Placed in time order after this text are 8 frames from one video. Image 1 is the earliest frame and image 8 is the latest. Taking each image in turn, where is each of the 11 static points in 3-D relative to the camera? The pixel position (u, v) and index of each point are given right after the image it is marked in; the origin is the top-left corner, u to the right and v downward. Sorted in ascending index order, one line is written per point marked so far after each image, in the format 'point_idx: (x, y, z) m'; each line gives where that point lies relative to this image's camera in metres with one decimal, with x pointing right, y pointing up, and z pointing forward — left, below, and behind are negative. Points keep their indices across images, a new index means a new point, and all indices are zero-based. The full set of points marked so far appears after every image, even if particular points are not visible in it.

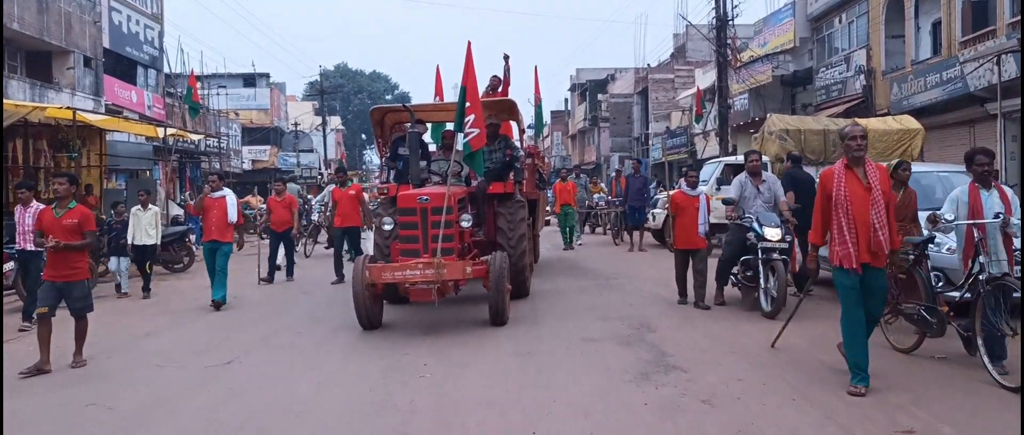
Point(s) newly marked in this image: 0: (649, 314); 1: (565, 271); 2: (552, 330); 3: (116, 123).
0: (+1.5, -1.1, +8.8) m
1: (+0.9, -0.9, +12.8) m
2: (+0.4, -1.1, +7.7) m
3: (-9.1, +2.2, +18.4) m
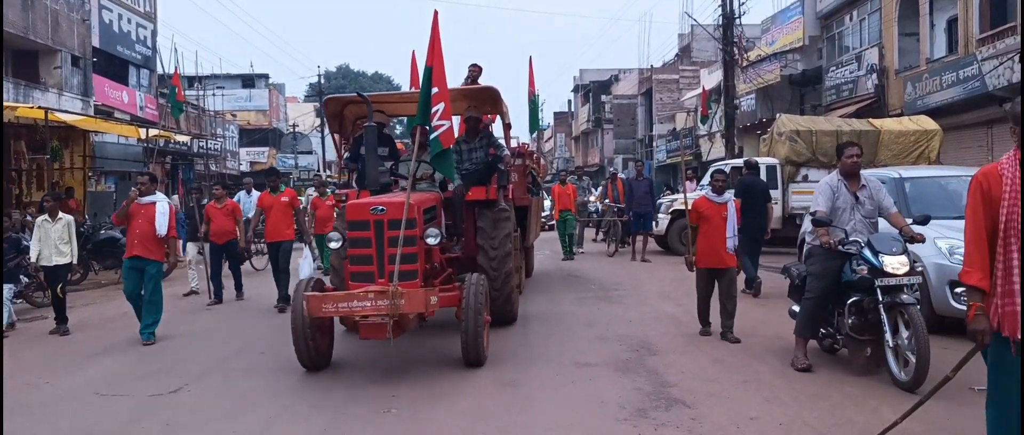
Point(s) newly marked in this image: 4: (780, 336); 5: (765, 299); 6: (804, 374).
0: (+1.4, -1.2, +8.0) m
1: (+0.8, -1.0, +12.0) m
2: (+0.2, -1.2, +6.9) m
3: (-9.2, +2.1, +17.7) m
4: (+2.6, -1.1, +7.8) m
5: (+3.2, -1.0, +10.0) m
6: (+2.3, -1.2, +6.2) m
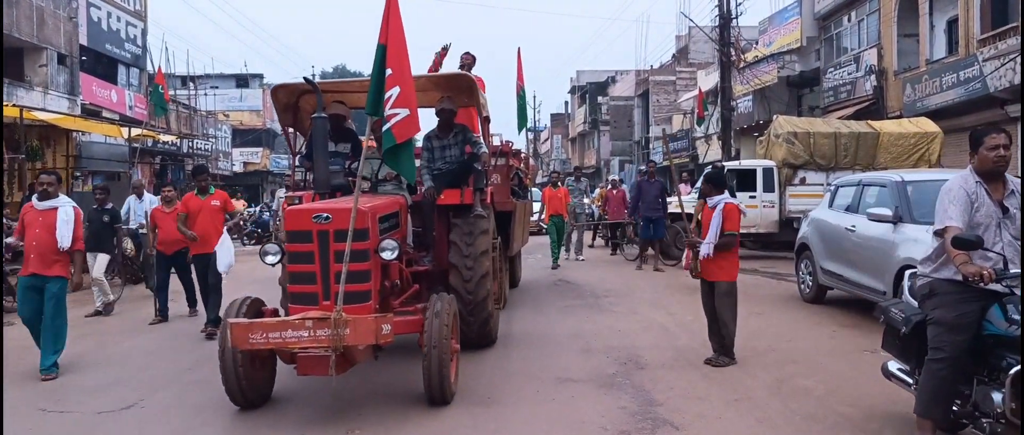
0: (+1.2, -1.2, +7.6) m
1: (+0.6, -1.1, +11.6) m
2: (+0.1, -1.2, +6.5) m
3: (-9.4, +2.0, +17.3) m
4: (+2.4, -1.2, +7.4) m
5: (+3.0, -1.1, +9.6) m
6: (+2.1, -1.3, +5.9) m
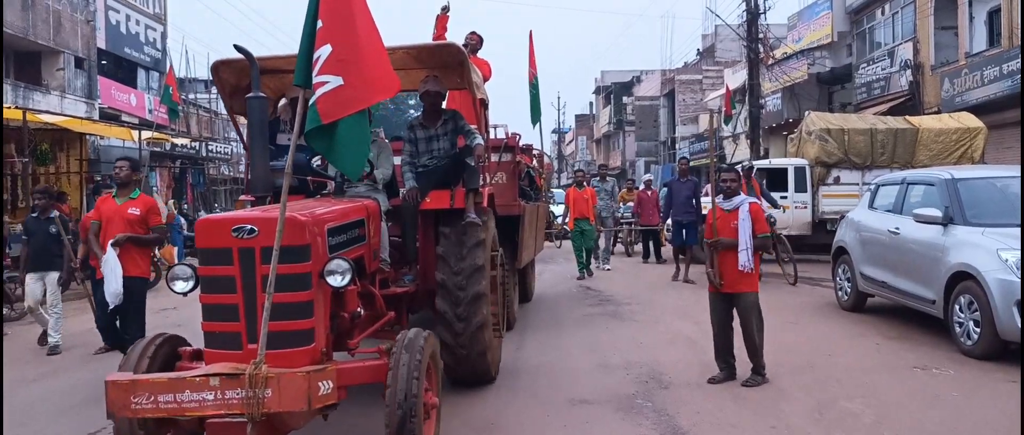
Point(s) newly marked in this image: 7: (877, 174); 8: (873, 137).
0: (+1.3, -1.3, +6.9) m
1: (+0.8, -1.1, +10.9) m
2: (+0.1, -1.3, +5.9) m
3: (-9.0, +1.9, +16.9) m
4: (+2.5, -1.2, +6.7) m
5: (+3.1, -1.1, +8.9) m
6: (+2.1, -1.3, +5.1) m
7: (+6.7, +0.8, +14.8) m
8: (+6.6, +1.5, +14.7) m
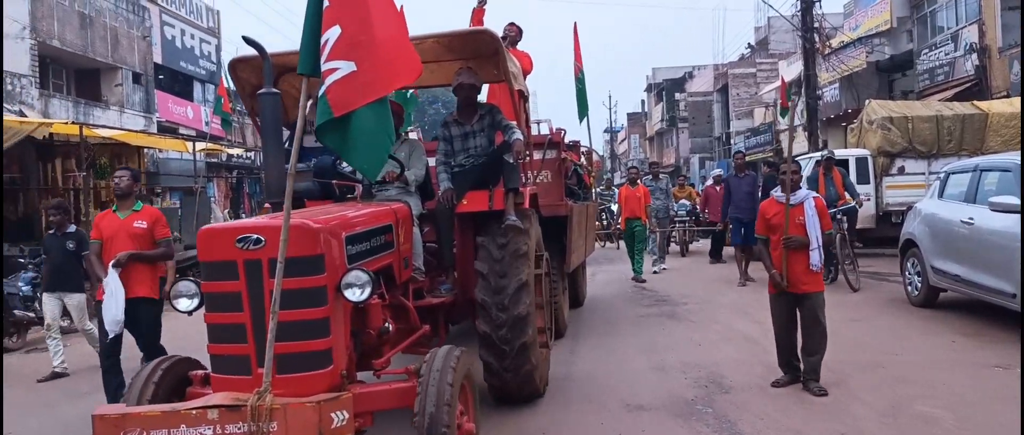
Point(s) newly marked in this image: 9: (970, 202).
0: (+1.7, -1.2, +6.6) m
1: (+1.5, -1.1, +10.6) m
2: (+0.5, -1.3, +5.6) m
3: (-8.0, +1.7, +17.3) m
4: (+2.9, -1.1, +6.3) m
5: (+3.7, -1.0, +8.4) m
6: (+2.4, -1.2, +4.8) m
7: (+7.6, +1.0, +14.0) m
8: (+7.5, +1.6, +14.0) m
9: (+4.4, +0.1, +7.8) m
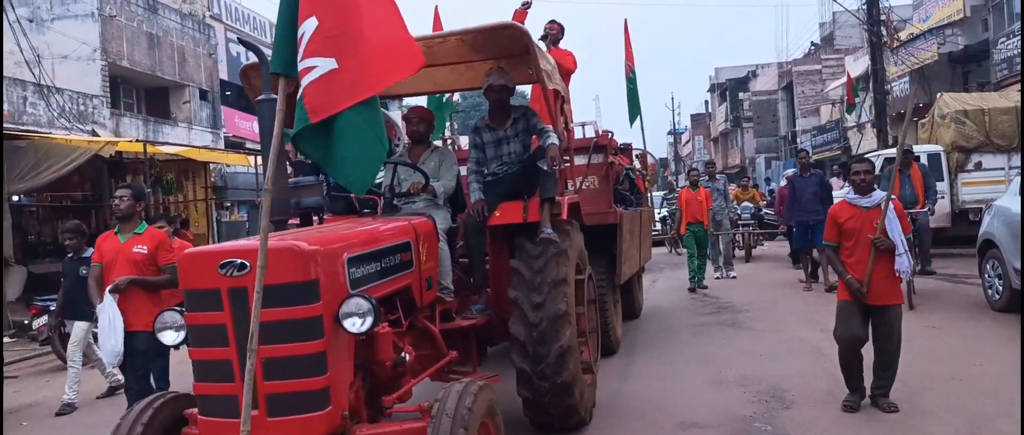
0: (+2.1, -1.3, +6.3) m
1: (+2.2, -1.2, +10.3) m
2: (+0.8, -1.3, +5.4) m
3: (-6.8, +1.4, +17.7) m
4: (+3.2, -1.1, +5.9) m
5: (+4.2, -1.0, +8.0) m
6: (+2.6, -1.2, +4.4) m
7: (+8.5, +1.0, +13.2) m
8: (+8.4, +1.7, +13.2) m
9: (+4.9, +0.2, +7.2) m
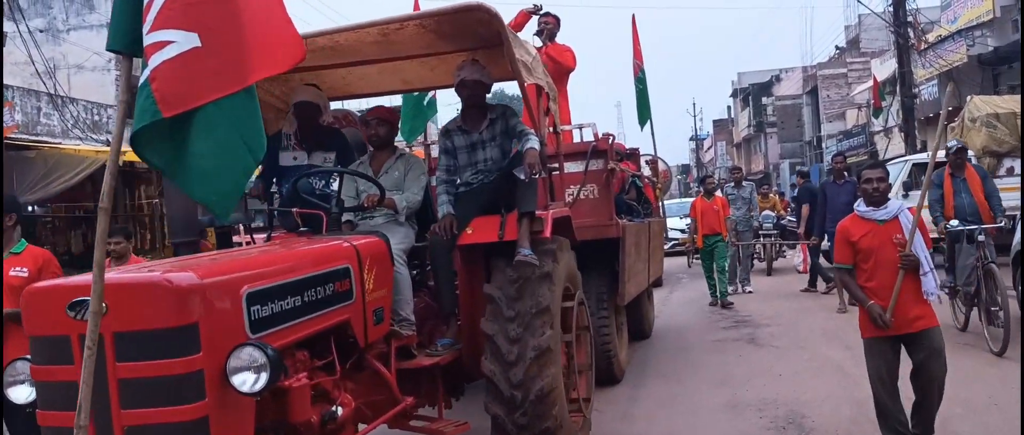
0: (+2.1, -1.3, +5.8) m
1: (+2.3, -1.3, +9.8) m
2: (+0.7, -1.4, +5.0) m
3: (-6.4, +1.2, +17.5) m
4: (+3.2, -1.2, +5.4) m
5: (+4.2, -1.1, +7.5) m
6: (+2.6, -1.3, +3.9) m
7: (+8.7, +0.9, +12.7) m
8: (+8.5, +1.6, +12.6) m
9: (+4.9, +0.1, +6.7) m
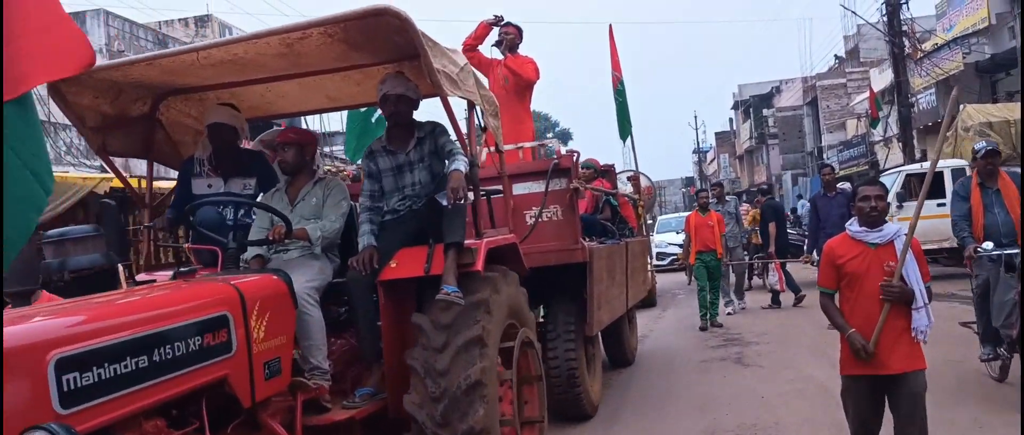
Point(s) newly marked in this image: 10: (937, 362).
0: (+1.9, -1.5, +5.6) m
1: (+2.1, -1.5, +9.7) m
2: (+0.5, -1.5, +4.8) m
3: (-6.6, +0.7, +17.4) m
4: (+3.0, -1.3, +5.2) m
5: (+4.0, -1.2, +7.3) m
6: (+2.4, -1.4, +3.7) m
7: (+8.5, +0.7, +12.5) m
8: (+8.3, +1.4, +12.4) m
9: (+4.6, 0.0, +6.5) m
10: (+3.7, -1.3, +7.0) m
